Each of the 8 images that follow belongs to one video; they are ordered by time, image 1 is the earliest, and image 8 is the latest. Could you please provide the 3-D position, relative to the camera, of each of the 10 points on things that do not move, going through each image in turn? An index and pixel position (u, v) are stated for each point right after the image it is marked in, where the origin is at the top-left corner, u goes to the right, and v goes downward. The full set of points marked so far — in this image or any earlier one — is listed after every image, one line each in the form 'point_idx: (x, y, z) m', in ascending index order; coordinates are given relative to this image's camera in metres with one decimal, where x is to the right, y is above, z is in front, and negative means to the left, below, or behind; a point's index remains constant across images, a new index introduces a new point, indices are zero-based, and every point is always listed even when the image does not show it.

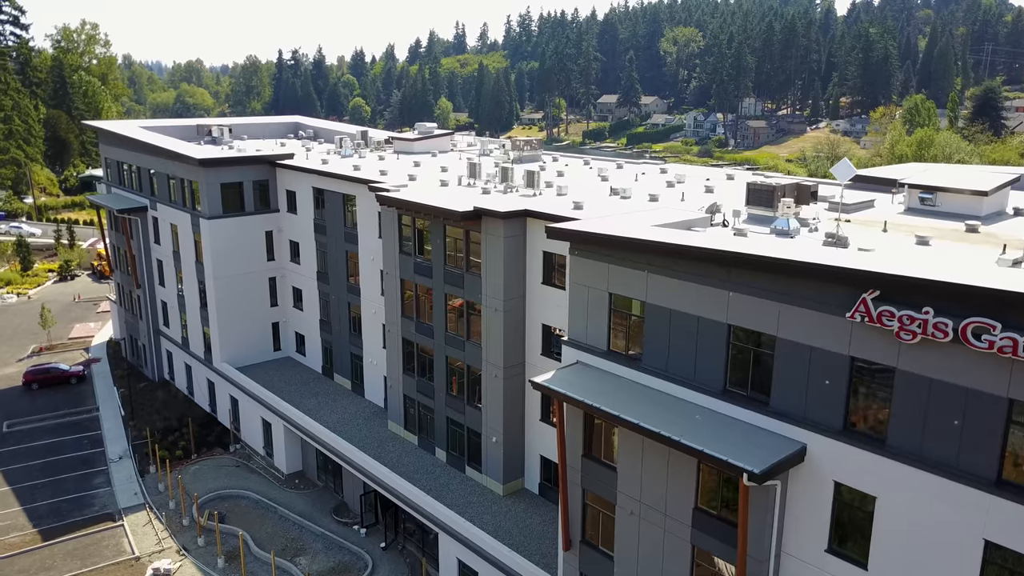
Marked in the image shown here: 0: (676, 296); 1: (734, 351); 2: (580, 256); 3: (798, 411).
0: (+3.6, -0.2, +17.8) m
1: (+4.6, -1.3, +16.9) m
2: (+1.7, +0.8, +19.8) m
3: (+5.6, -2.4, +15.7) m
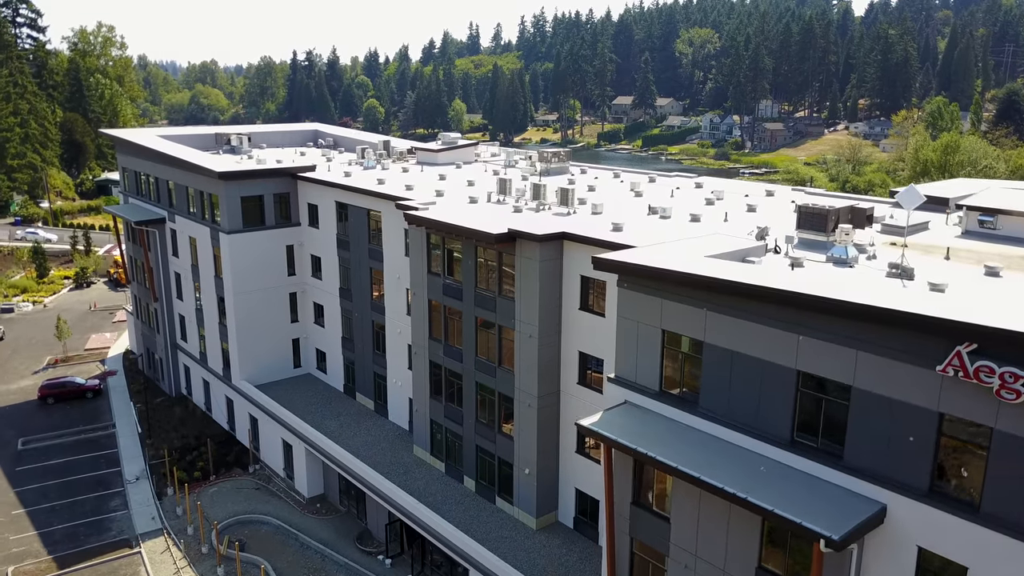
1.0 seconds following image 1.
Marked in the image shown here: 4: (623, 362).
0: (+4.6, -1.0, +16.5) m
1: (+5.6, -2.2, +15.6) m
2: (+2.7, 0.0, +18.6) m
3: (+6.5, -3.2, +14.4) m
4: (+2.6, -1.8, +19.0) m
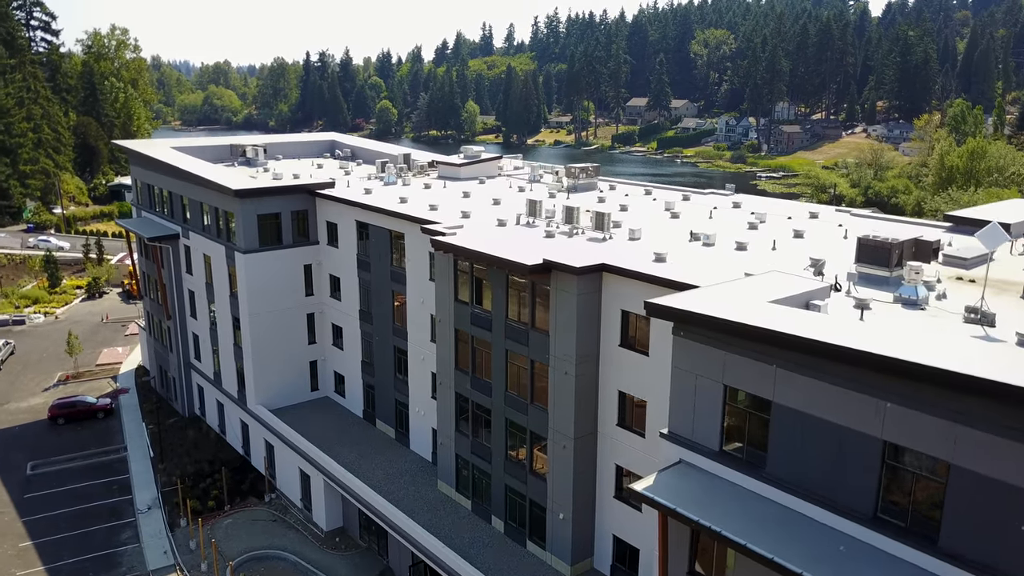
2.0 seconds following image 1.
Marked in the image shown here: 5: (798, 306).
0: (+5.5, -2.0, +14.9) m
1: (+6.5, -3.2, +14.0) m
2: (+3.6, -1.1, +17.0) m
3: (+7.4, -4.2, +12.8) m
4: (+3.6, -2.8, +17.4) m
5: (+6.3, -0.4, +17.7) m
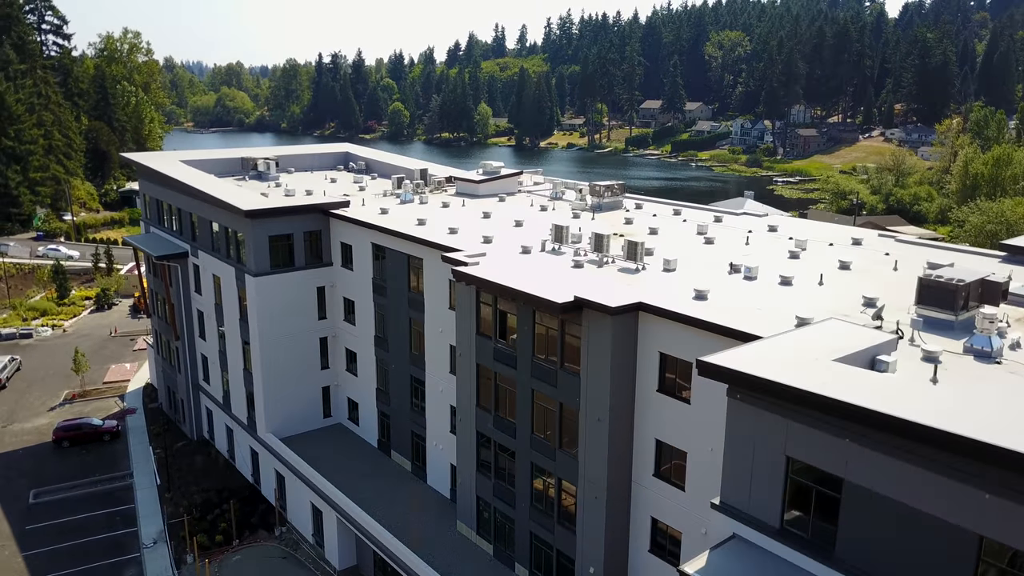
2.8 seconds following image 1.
0: (+6.1, -3.1, +13.2) m
1: (+7.1, -4.3, +12.2) m
2: (+4.3, -2.1, +15.3) m
3: (+8.0, -5.3, +11.0) m
4: (+4.3, -3.9, +15.7) m
5: (+7.0, -1.5, +16.0) m
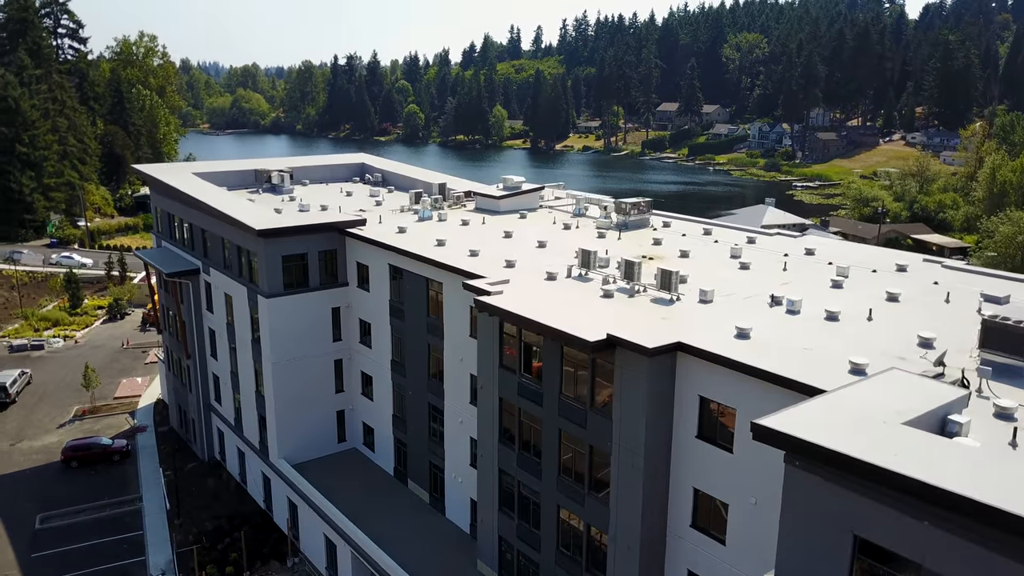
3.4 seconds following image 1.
0: (+6.7, -4.1, +11.7) m
1: (+7.7, -5.2, +10.7) m
2: (+4.9, -3.1, +13.8) m
3: (+8.5, -6.3, +9.5) m
4: (+4.9, -4.8, +14.3) m
5: (+7.6, -2.4, +14.5) m
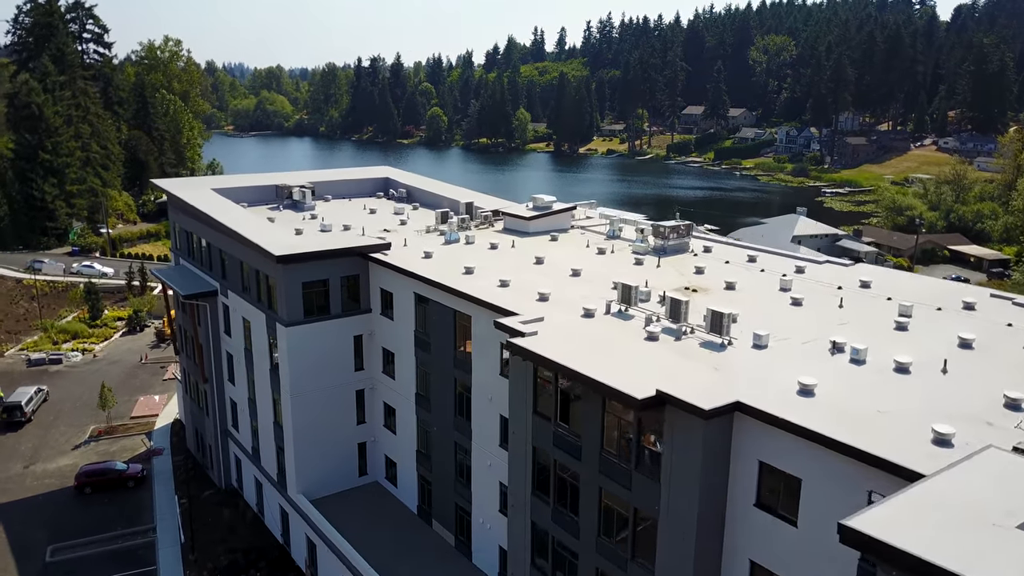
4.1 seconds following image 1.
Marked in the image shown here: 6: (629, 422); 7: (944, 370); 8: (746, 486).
0: (+7.3, -5.2, +9.7) m
1: (+8.3, -6.4, +8.7) m
2: (+5.6, -4.2, +11.9) m
3: (+9.1, -7.5, +7.5) m
4: (+5.6, -6.0, +12.3) m
5: (+8.3, -3.6, +12.5) m
6: (+2.8, -3.2, +19.5) m
7: (+10.6, -2.0, +19.8) m
8: (+5.2, -4.4, +18.0) m
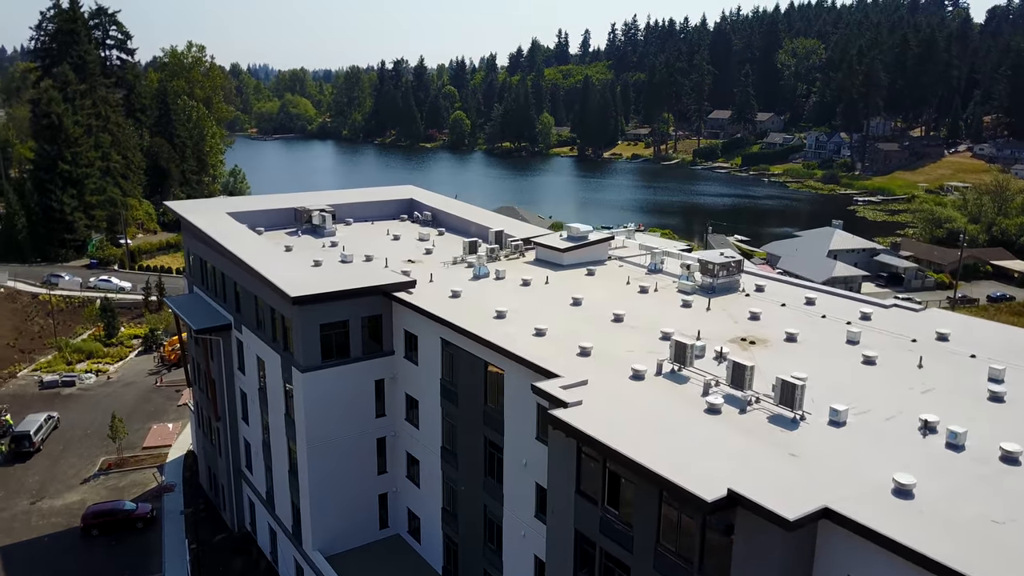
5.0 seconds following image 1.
0: (+8.0, -6.8, +6.9) m
1: (+8.9, -8.0, +5.9) m
2: (+6.3, -5.8, +9.2) m
3: (+9.6, -9.1, +4.7) m
4: (+6.3, -7.6, +9.6) m
5: (+9.0, -5.2, +9.7) m
6: (+3.7, -4.8, +16.9) m
7: (+11.5, -3.7, +16.9) m
8: (+6.1, -6.0, +15.3) m
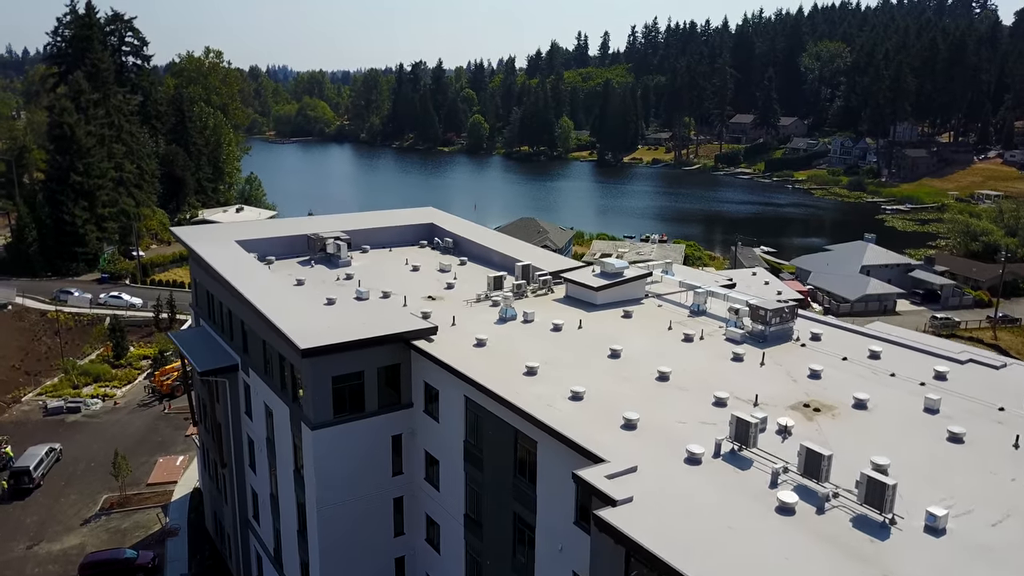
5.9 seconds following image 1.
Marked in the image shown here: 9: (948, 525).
0: (+8.5, -8.5, +4.1) m
1: (+9.4, -9.6, +3.0) m
2: (+6.9, -7.5, +6.4) m
3: (+10.1, -10.7, +1.8) m
4: (+6.8, -9.2, +6.8) m
5: (+9.6, -6.9, +6.8) m
6: (+4.5, -6.4, +14.1) m
7: (+12.3, -5.3, +14.0) m
8: (+6.8, -7.7, +12.5) m
9: (+8.7, -4.7, +16.1) m
